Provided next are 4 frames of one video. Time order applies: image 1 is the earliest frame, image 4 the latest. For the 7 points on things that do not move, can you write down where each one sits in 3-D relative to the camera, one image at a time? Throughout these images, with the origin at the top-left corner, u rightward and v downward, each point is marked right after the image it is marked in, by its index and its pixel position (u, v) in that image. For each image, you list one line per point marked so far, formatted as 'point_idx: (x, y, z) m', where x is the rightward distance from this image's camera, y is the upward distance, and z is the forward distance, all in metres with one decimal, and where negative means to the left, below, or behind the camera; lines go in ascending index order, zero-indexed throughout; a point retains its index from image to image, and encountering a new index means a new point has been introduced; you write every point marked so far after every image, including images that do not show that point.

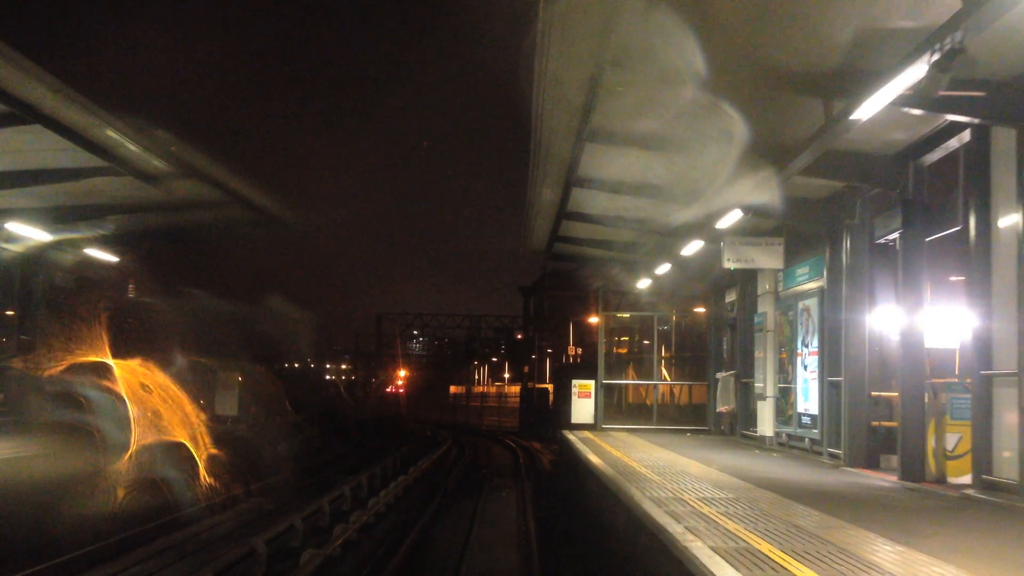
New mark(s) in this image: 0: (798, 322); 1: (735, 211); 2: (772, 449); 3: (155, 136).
0: (+5.1, -0.7, +14.2) m
1: (+3.4, +1.1, +12.7) m
2: (+5.0, -3.1, +15.1) m
3: (-6.0, +2.5, +12.9) m
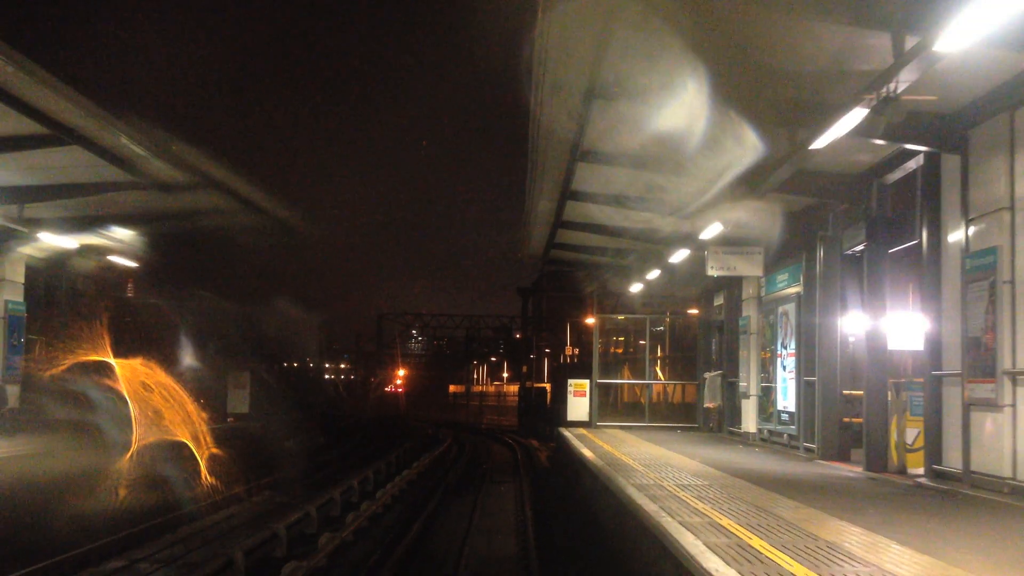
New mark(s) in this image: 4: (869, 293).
0: (+5.1, -0.7, +14.9) m
1: (+3.4, +1.1, +13.4) m
2: (+4.9, -3.2, +15.8) m
3: (-6.0, +2.4, +13.5) m
4: (+5.1, -0.1, +11.4) m
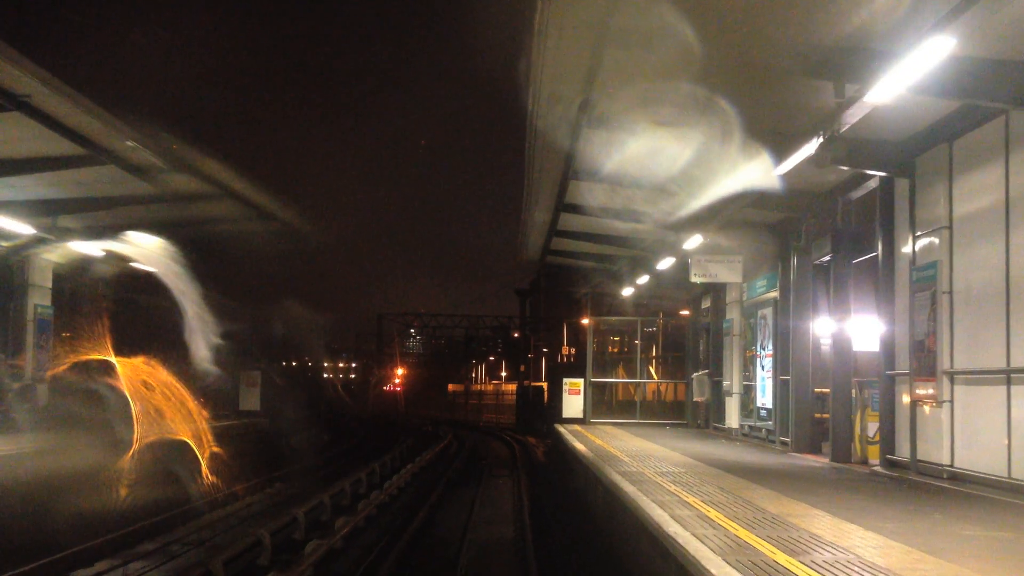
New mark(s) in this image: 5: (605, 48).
0: (+5.0, -0.8, +15.7) m
1: (+3.4, +1.0, +14.2) m
2: (+4.9, -3.3, +16.6) m
3: (-6.0, +2.4, +14.3) m
4: (+5.1, -0.2, +12.2) m
5: (+1.2, +3.0, +9.7) m
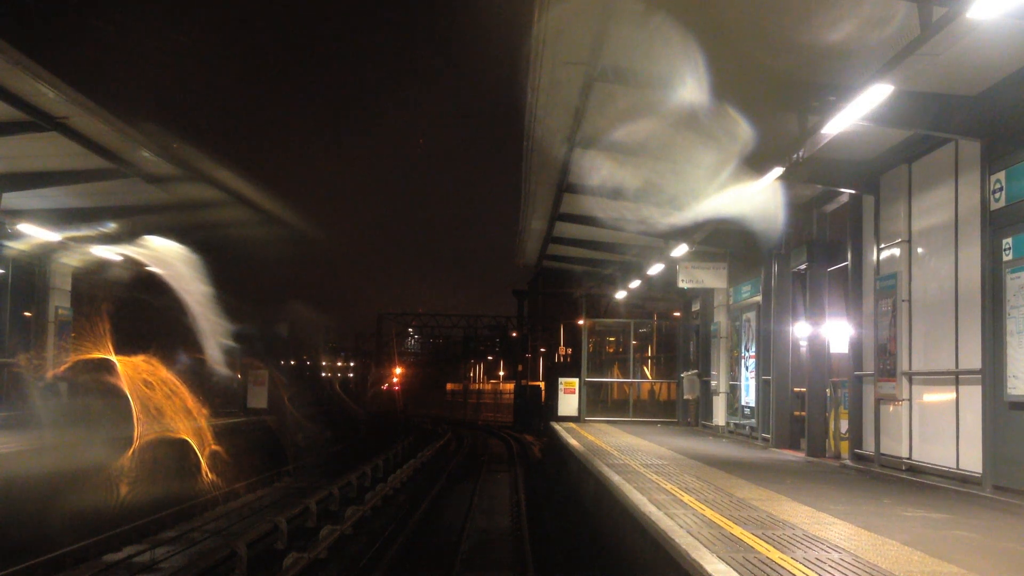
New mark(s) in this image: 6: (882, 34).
0: (+5.0, -0.9, +16.3) m
1: (+3.3, +0.9, +14.8) m
2: (+4.8, -3.3, +17.2) m
3: (-6.1, +2.3, +14.9) m
4: (+5.0, -0.2, +12.8) m
5: (+1.1, +2.9, +10.4) m
6: (+4.1, +2.8, +8.6) m
